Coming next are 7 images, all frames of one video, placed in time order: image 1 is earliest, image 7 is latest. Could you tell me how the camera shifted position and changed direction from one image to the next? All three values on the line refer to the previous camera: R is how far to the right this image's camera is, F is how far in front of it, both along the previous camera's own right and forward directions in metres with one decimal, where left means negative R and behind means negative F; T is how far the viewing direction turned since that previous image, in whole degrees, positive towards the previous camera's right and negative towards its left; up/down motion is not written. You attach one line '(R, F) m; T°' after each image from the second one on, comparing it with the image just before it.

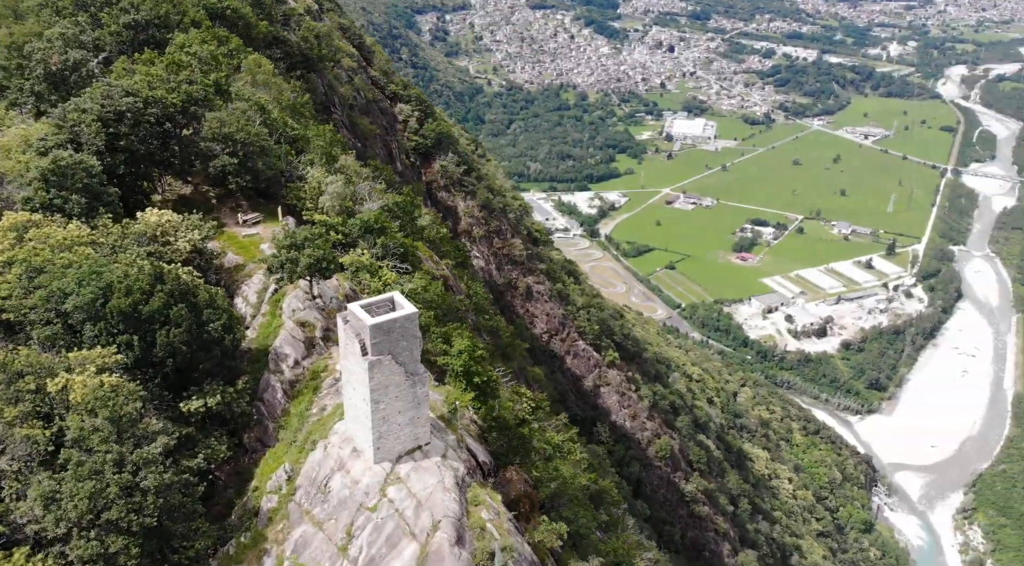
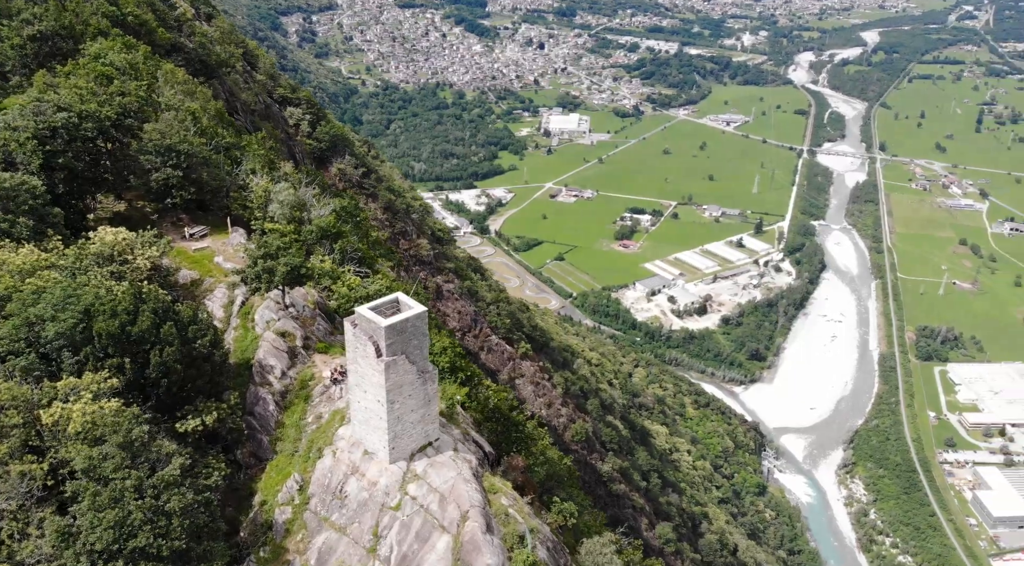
(-3.1, -0.5) m; +8°
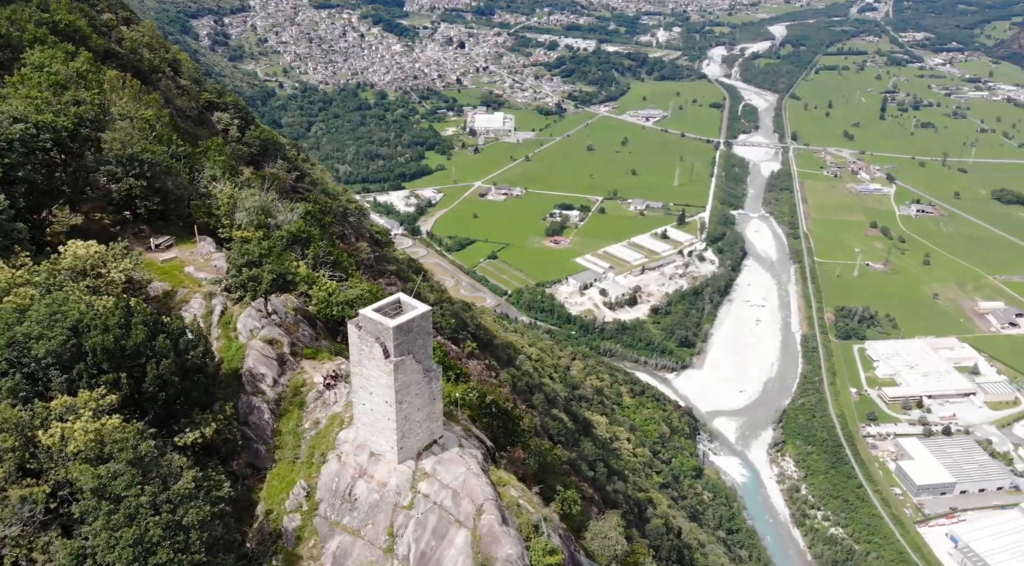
(-1.9, -0.3) m; +5°
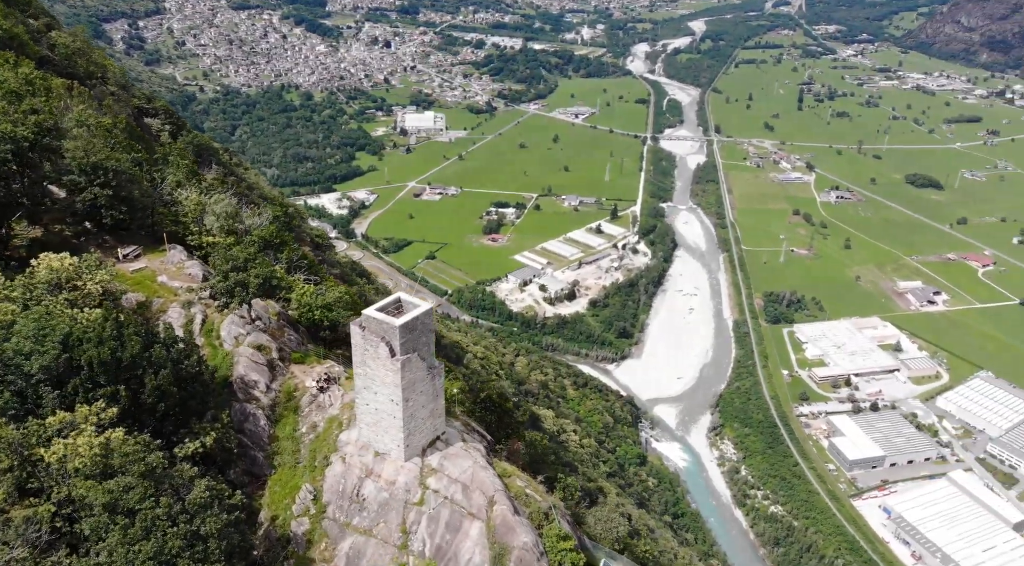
(-1.7, -0.3) m; +5°
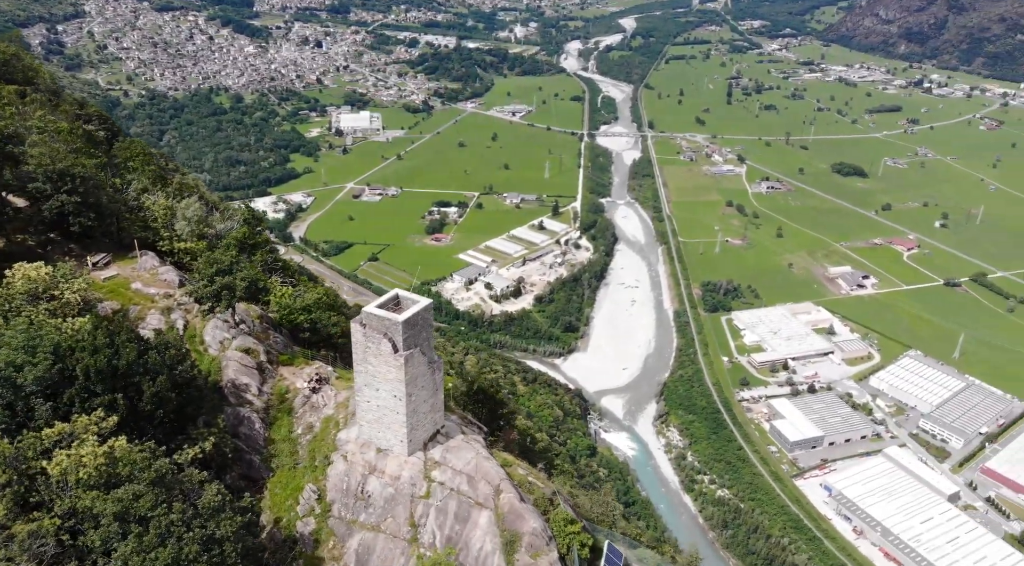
(-1.5, -0.4) m; +4°
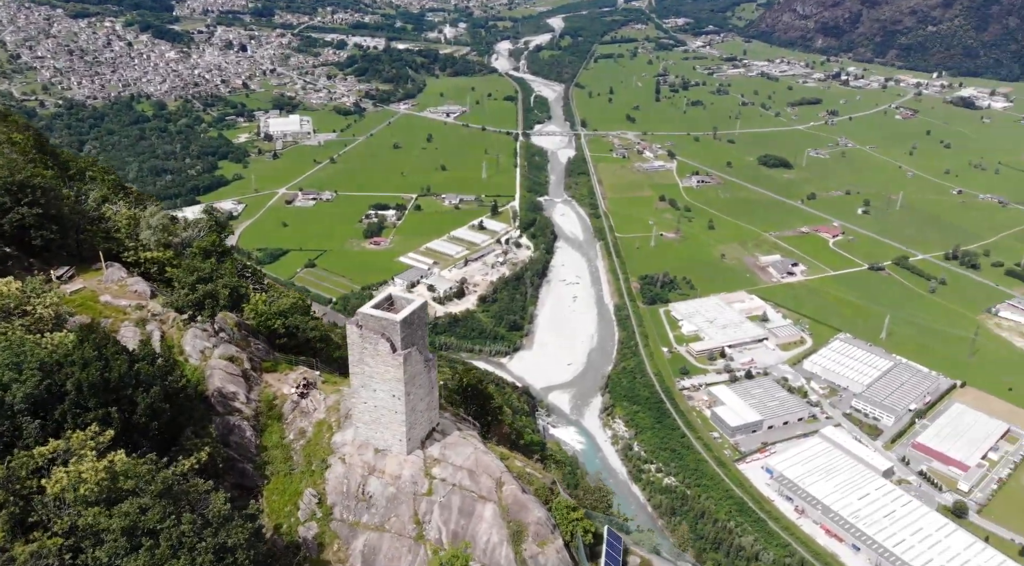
(-1.5, -0.3) m; +5°
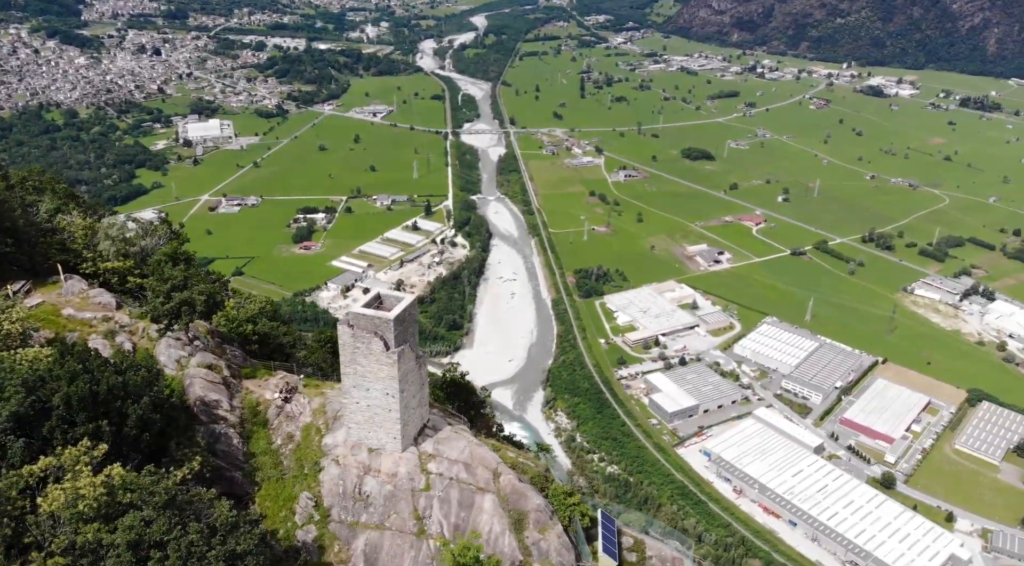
(-1.5, -0.3) m; +5°
